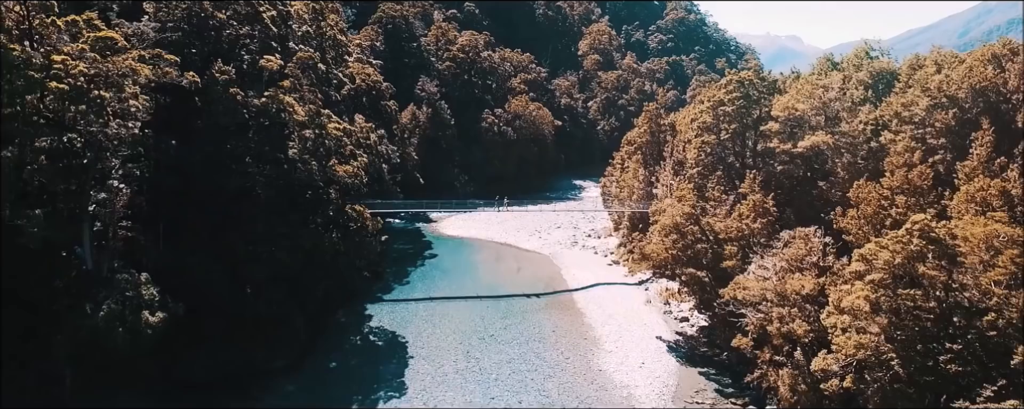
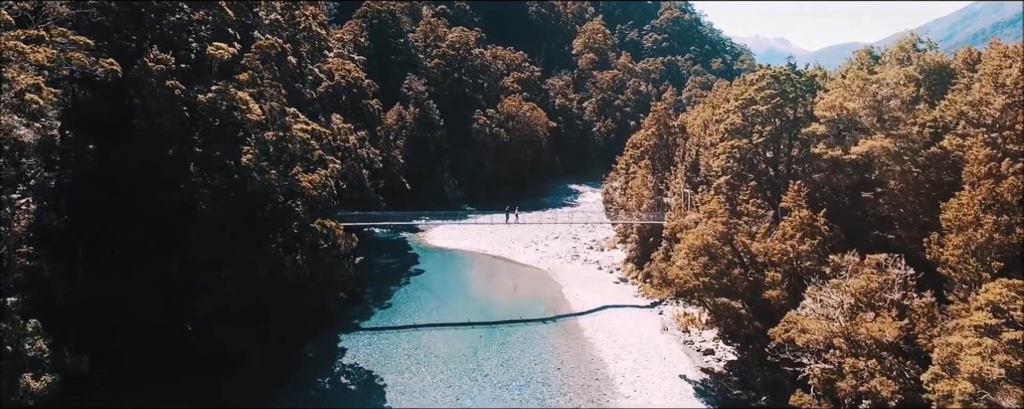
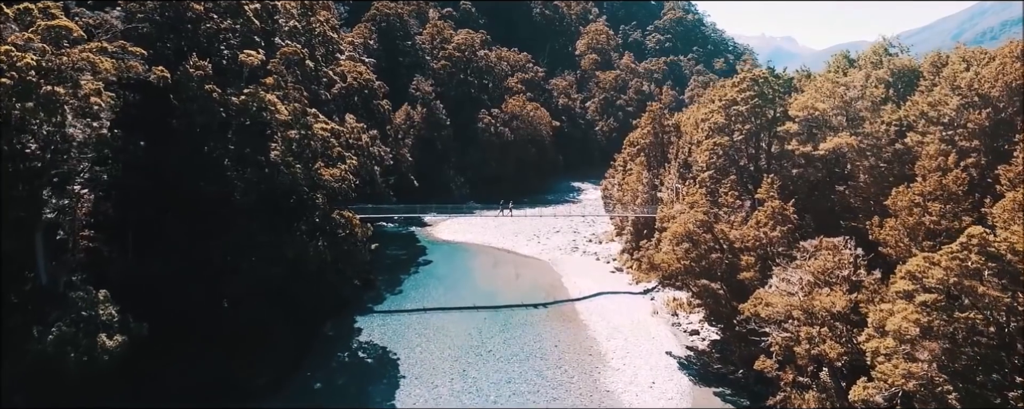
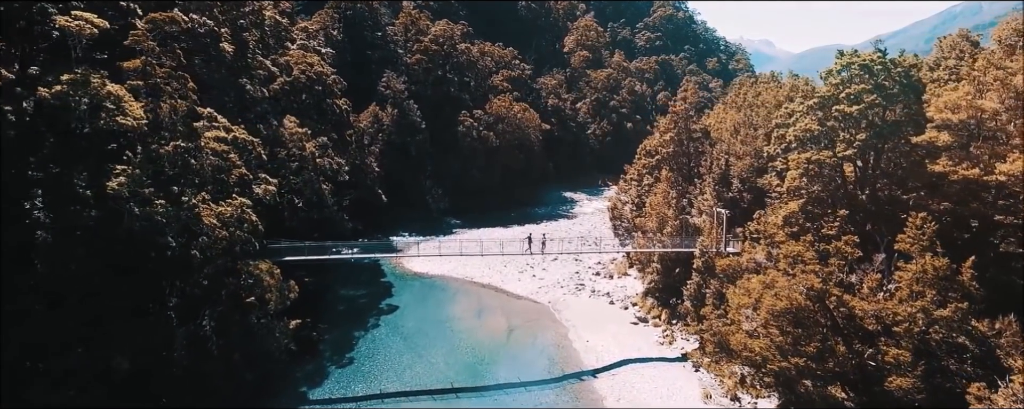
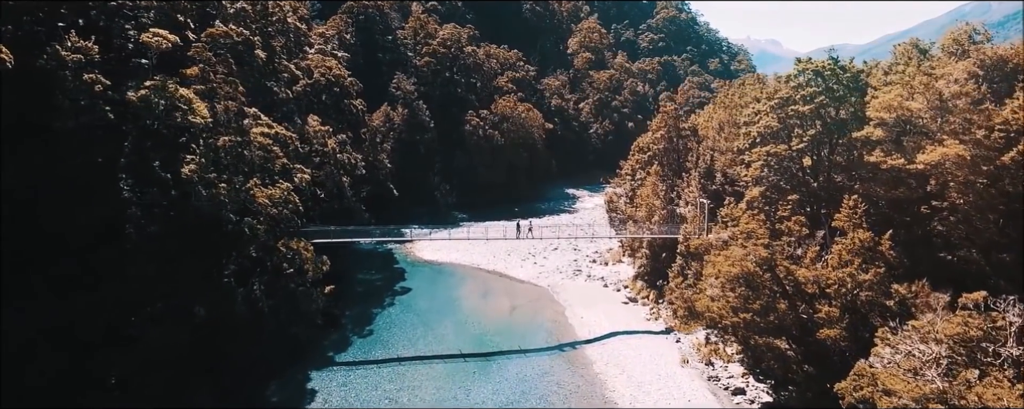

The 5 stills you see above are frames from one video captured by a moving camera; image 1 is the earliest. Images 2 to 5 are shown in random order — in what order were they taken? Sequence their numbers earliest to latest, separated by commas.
3, 2, 5, 4
